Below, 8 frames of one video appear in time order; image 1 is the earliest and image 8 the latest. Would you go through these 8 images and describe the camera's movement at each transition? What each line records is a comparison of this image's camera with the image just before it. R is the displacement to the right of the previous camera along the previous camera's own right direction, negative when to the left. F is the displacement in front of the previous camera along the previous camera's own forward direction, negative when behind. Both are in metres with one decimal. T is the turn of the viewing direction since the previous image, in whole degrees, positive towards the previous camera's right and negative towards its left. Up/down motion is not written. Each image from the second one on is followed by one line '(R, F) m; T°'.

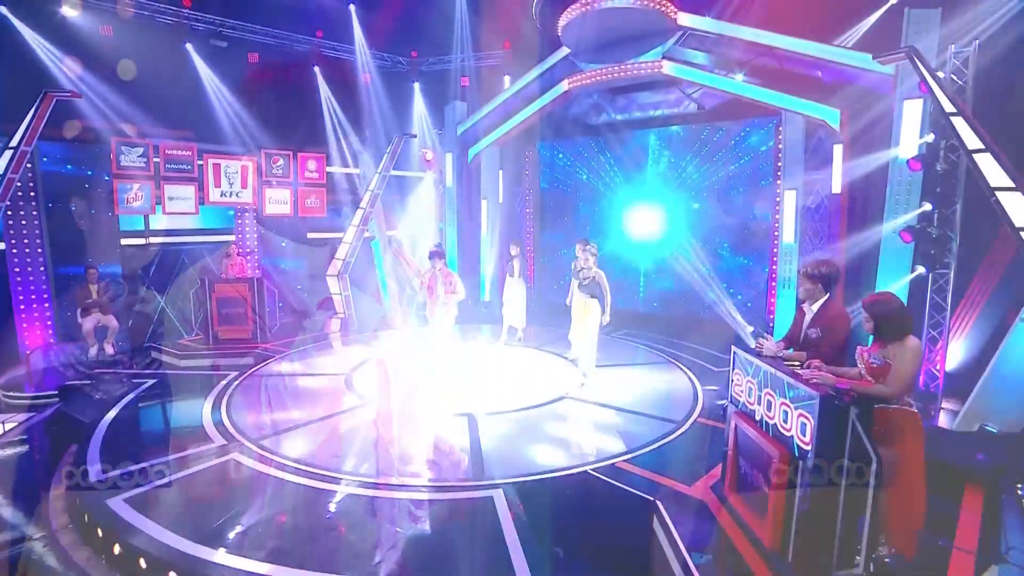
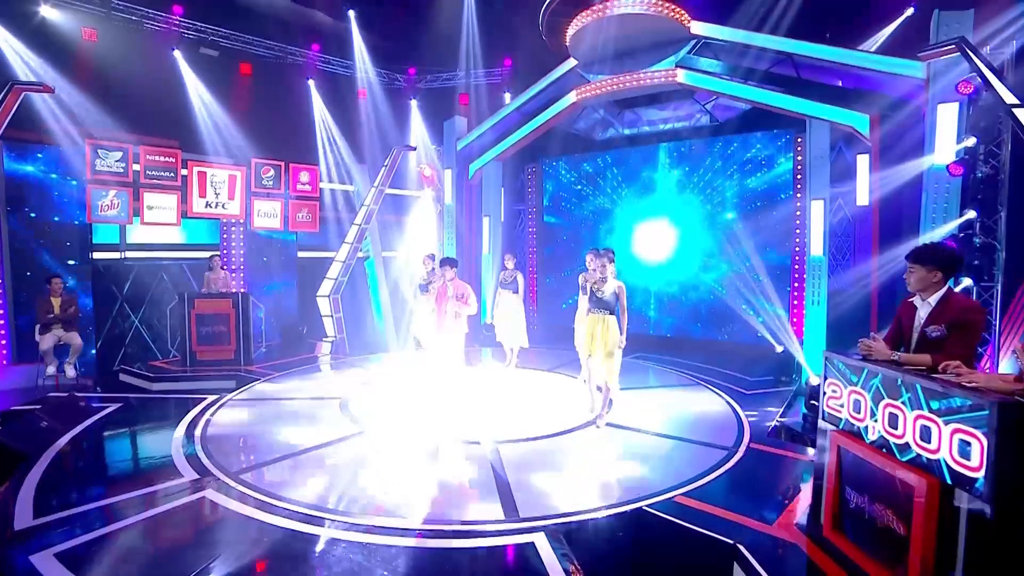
(-0.2, +0.7) m; +1°
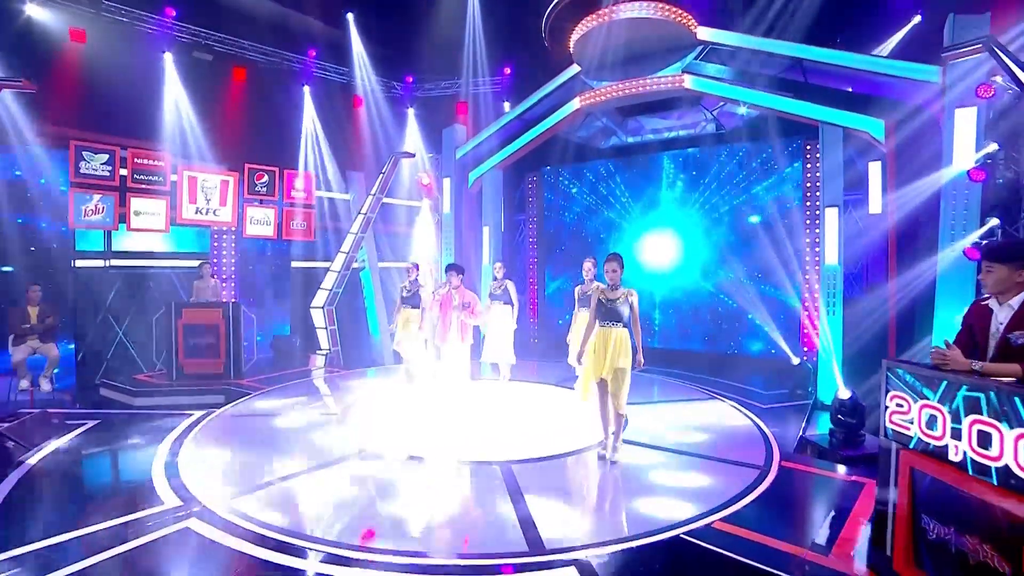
(-0.1, +0.3) m; +1°
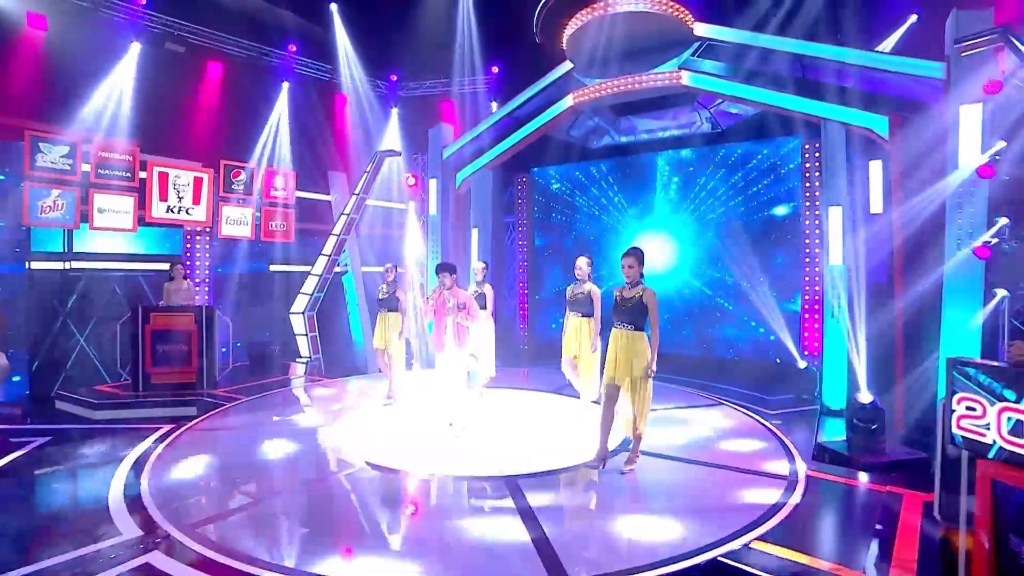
(-0.2, +0.4) m; +2°
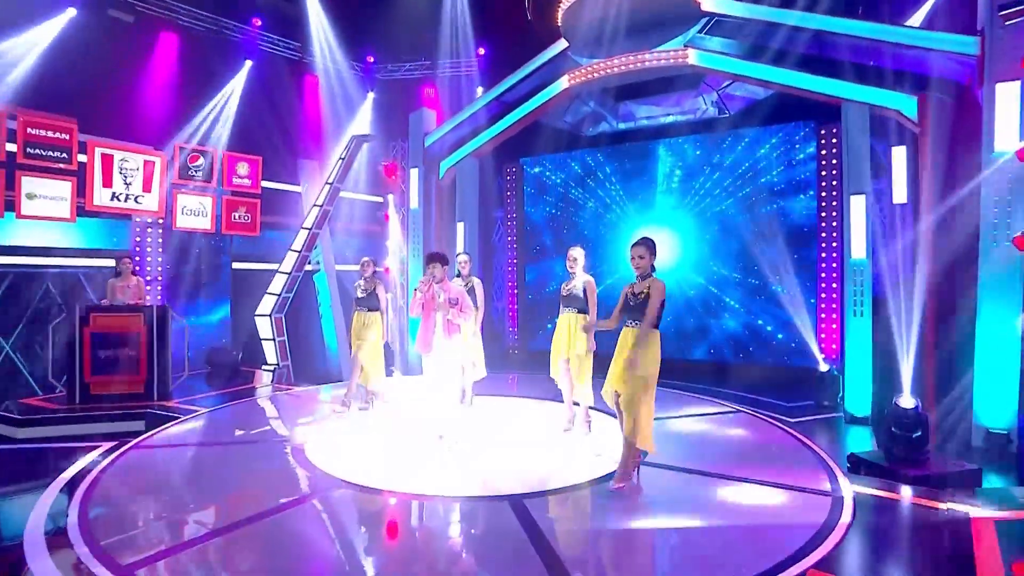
(-0.2, +0.8) m; +3°
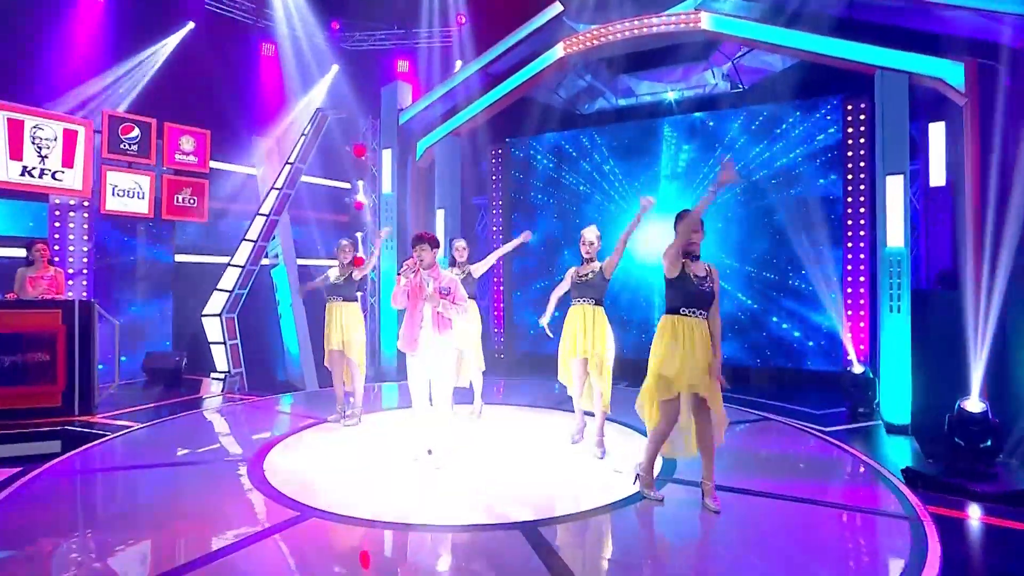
(-0.3, +1.0) m; +4°
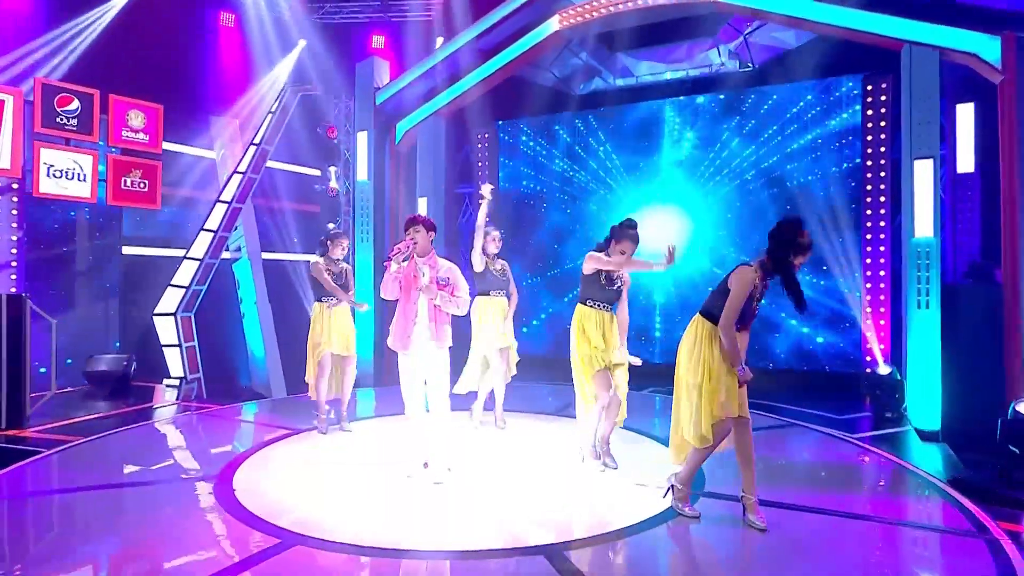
(-0.3, +0.7) m; +3°
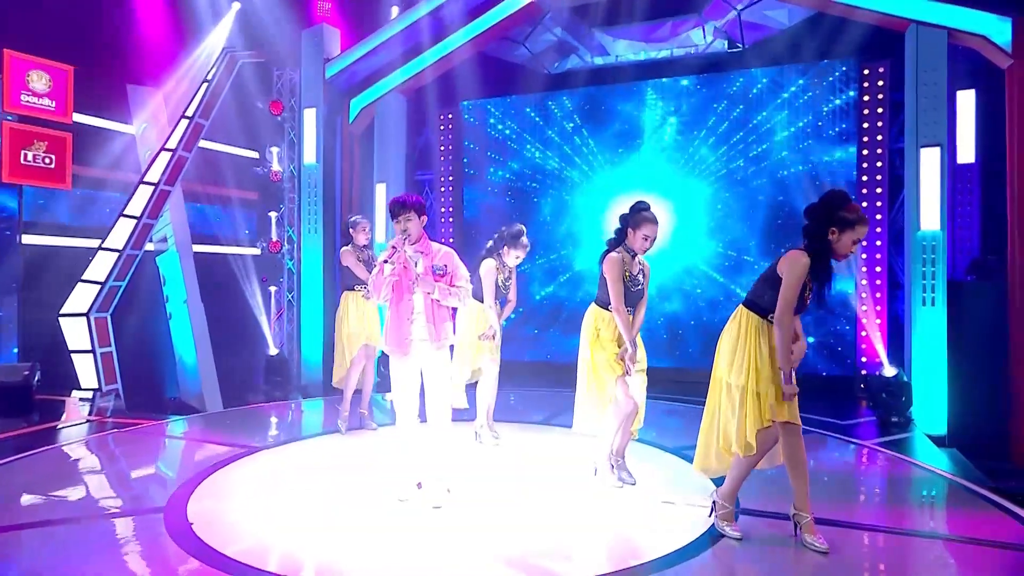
(-0.4, +0.7) m; +6°
